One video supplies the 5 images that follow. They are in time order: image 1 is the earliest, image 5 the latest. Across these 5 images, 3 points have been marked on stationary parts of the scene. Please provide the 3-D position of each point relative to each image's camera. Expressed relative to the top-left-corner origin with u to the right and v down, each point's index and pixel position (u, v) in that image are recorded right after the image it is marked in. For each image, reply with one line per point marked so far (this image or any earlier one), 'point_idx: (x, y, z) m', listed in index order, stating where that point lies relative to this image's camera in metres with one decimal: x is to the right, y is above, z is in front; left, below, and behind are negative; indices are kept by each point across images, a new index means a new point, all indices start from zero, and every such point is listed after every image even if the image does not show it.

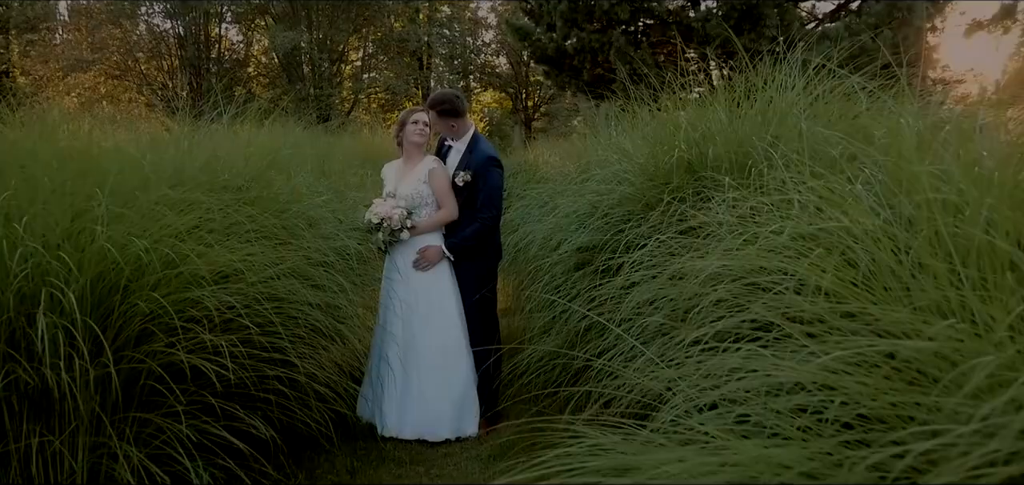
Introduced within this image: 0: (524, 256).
0: (0.0, -0.1, +4.7) m
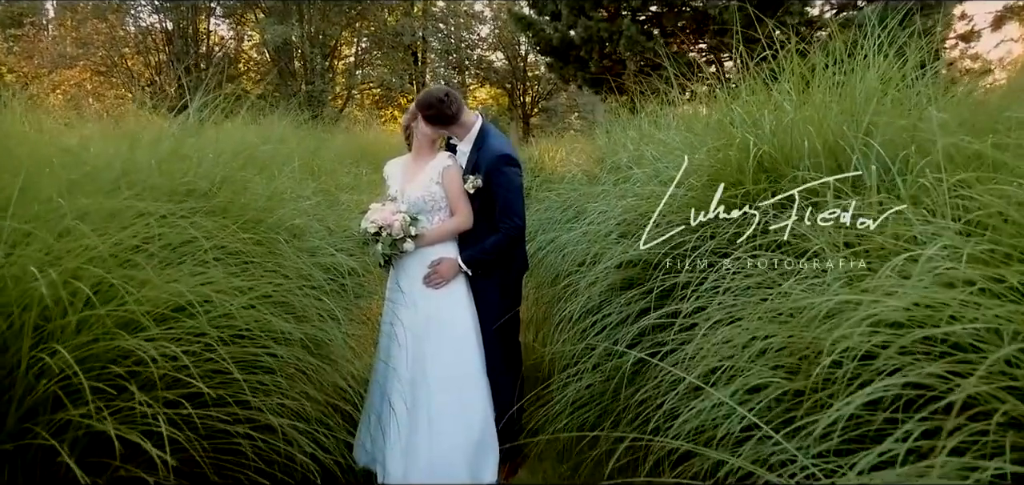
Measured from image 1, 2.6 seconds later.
0: (+0.1, -0.1, +4.0) m
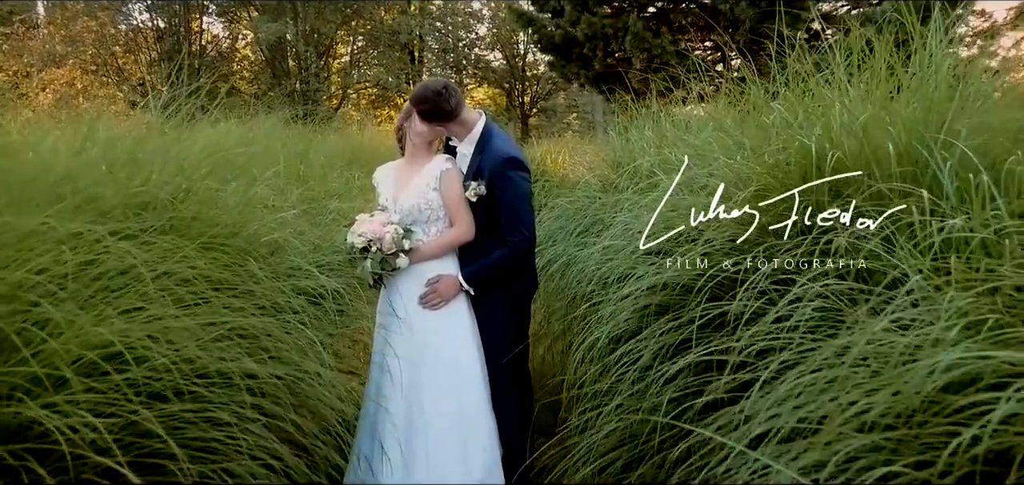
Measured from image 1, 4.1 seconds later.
0: (+0.1, -0.2, +3.6) m
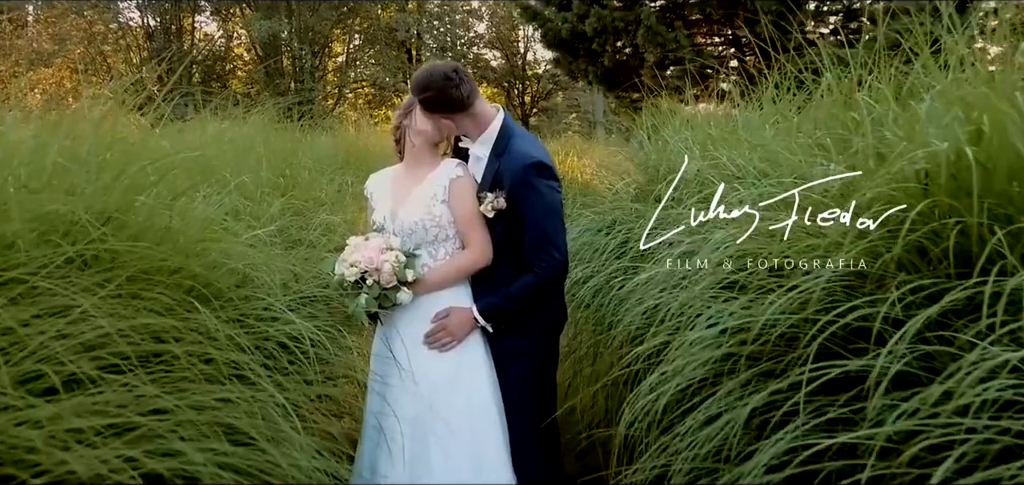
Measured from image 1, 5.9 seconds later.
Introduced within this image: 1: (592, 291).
0: (+0.2, -0.2, +2.9) m
1: (+0.2, -0.1, +3.1) m
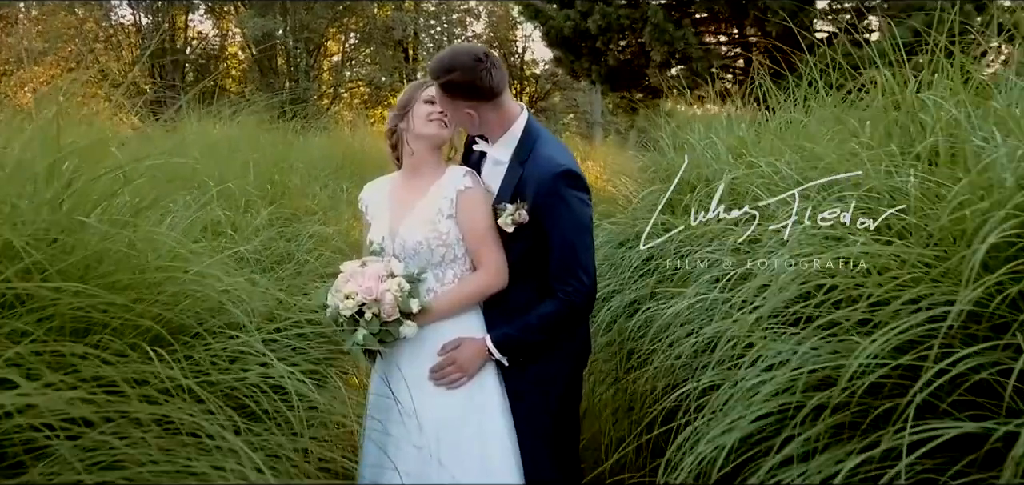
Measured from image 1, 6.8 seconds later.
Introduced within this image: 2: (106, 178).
0: (+0.2, -0.3, +2.6) m
1: (+0.2, -0.2, +2.7) m
2: (-0.7, +0.1, +2.1) m
